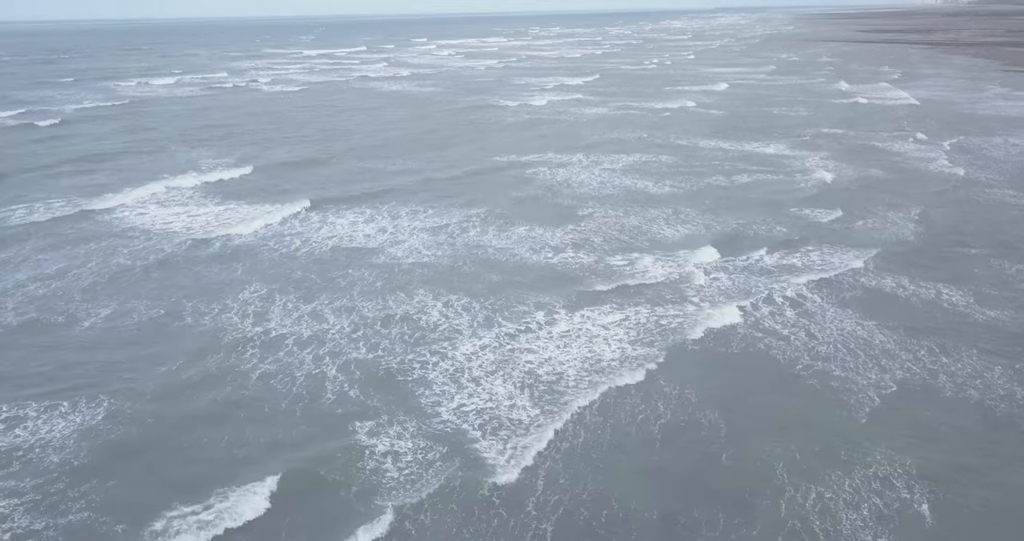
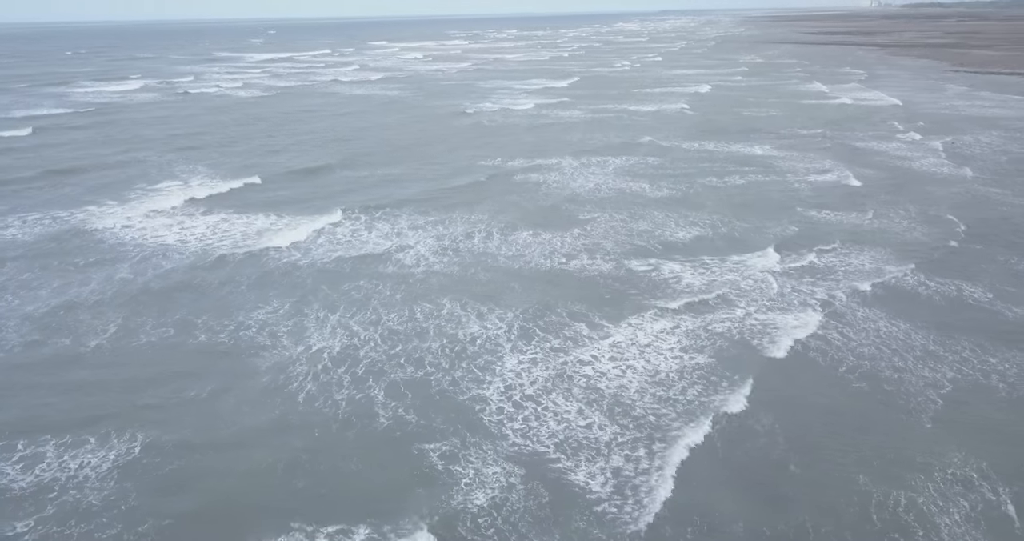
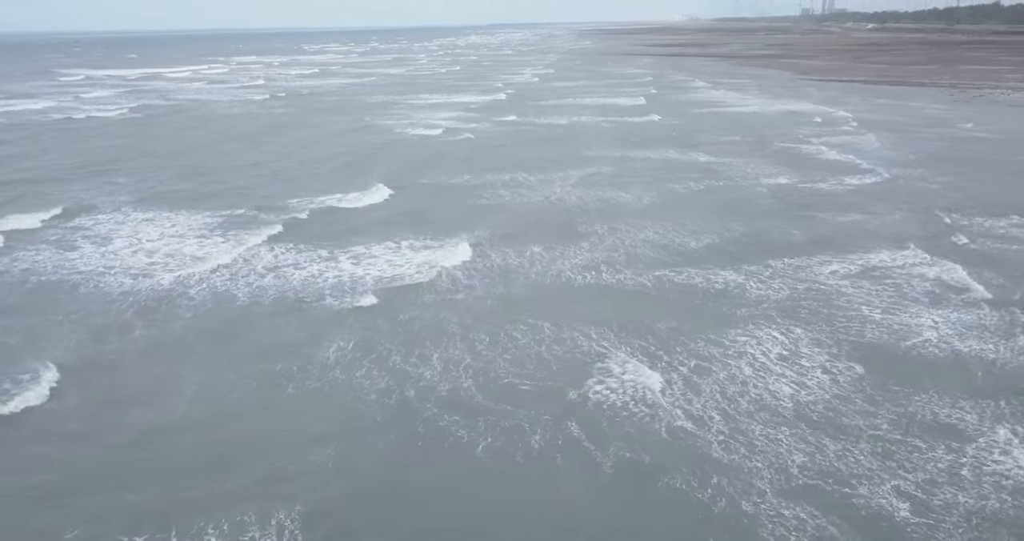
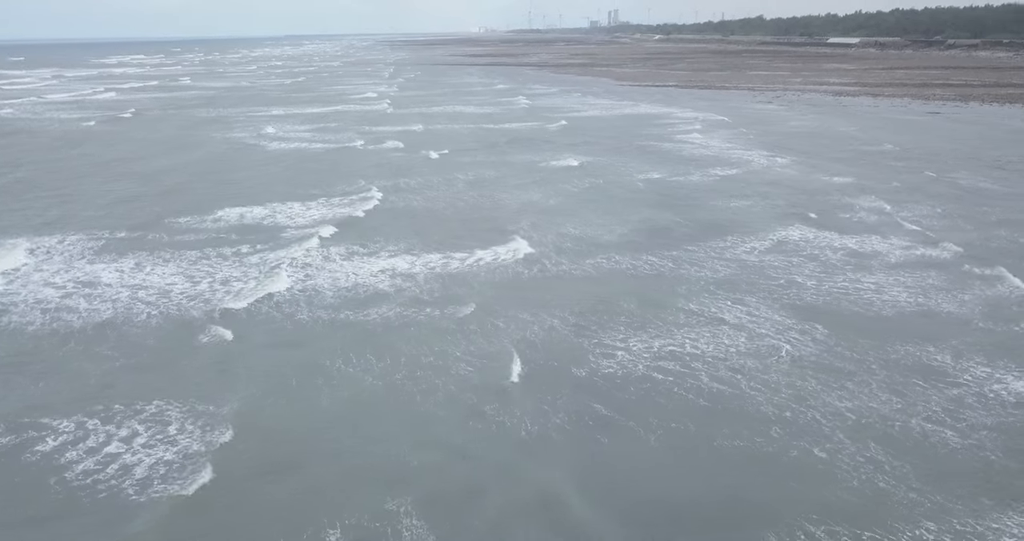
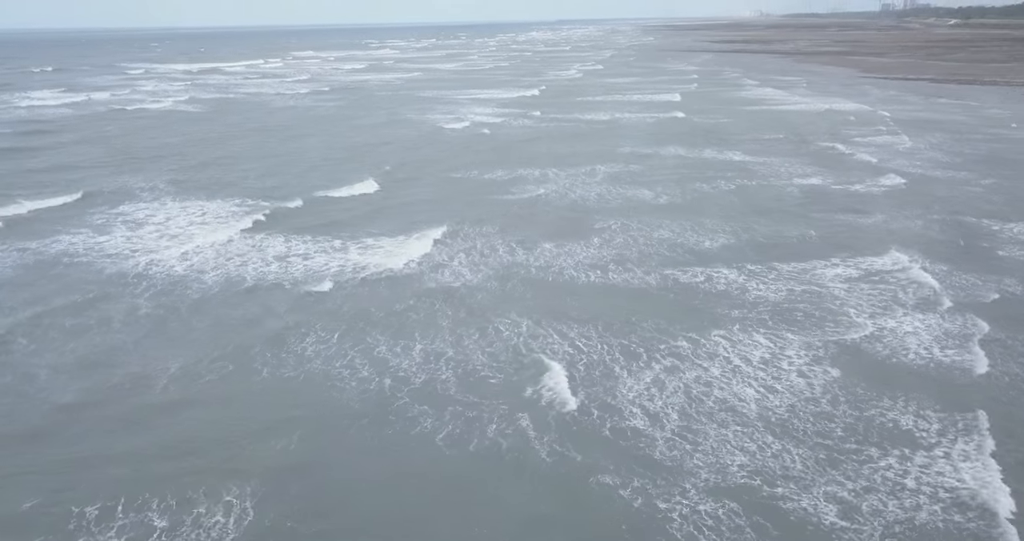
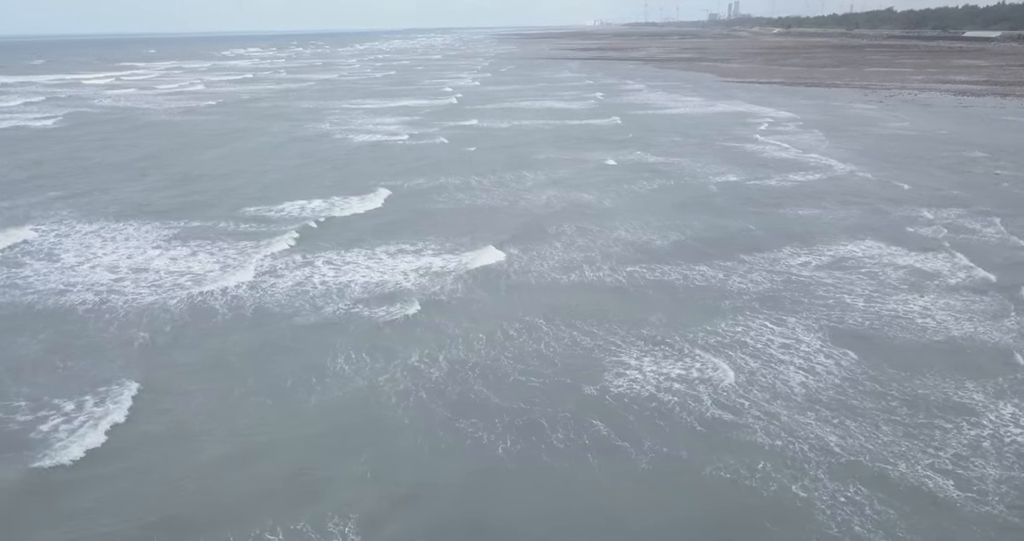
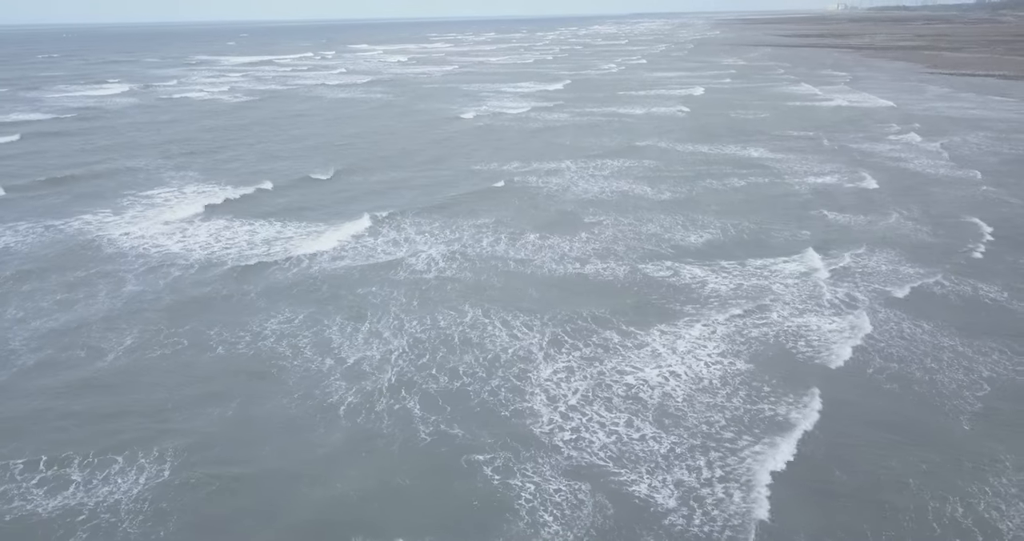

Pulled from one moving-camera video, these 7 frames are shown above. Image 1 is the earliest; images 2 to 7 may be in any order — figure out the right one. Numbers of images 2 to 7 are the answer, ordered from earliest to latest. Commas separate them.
2, 7, 5, 3, 6, 4
